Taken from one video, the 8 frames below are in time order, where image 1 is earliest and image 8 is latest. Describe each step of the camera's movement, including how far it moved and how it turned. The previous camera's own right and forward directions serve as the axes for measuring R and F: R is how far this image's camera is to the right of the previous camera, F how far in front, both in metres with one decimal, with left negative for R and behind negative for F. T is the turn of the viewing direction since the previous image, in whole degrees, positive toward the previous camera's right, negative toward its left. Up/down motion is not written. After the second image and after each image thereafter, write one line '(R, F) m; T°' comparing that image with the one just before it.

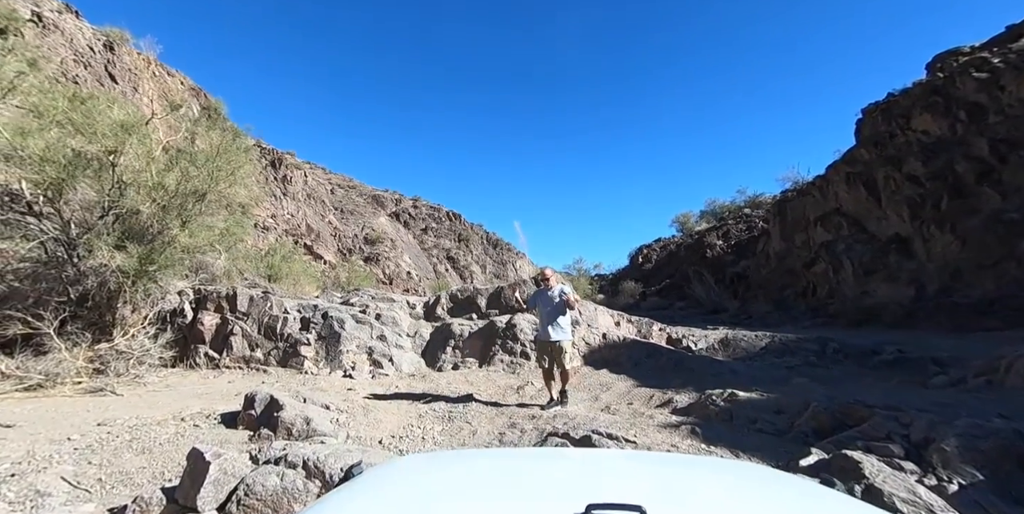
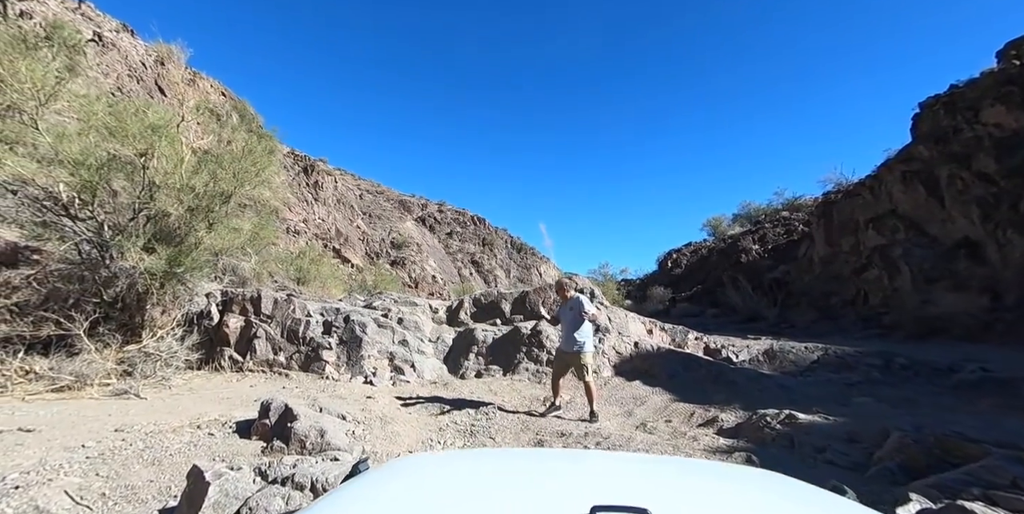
(0.0, +0.3) m; -3°
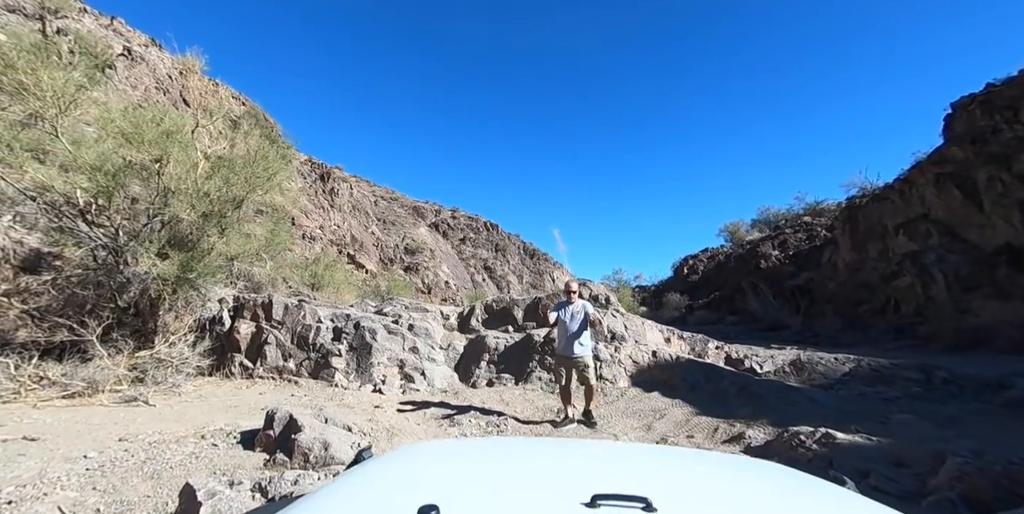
(0.0, +0.2) m; -2°
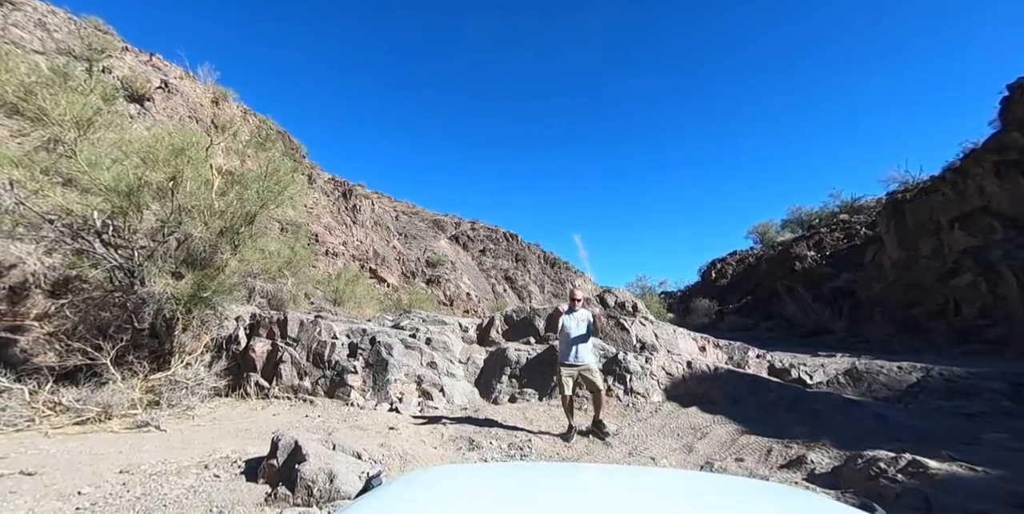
(0.0, +0.4) m; -2°
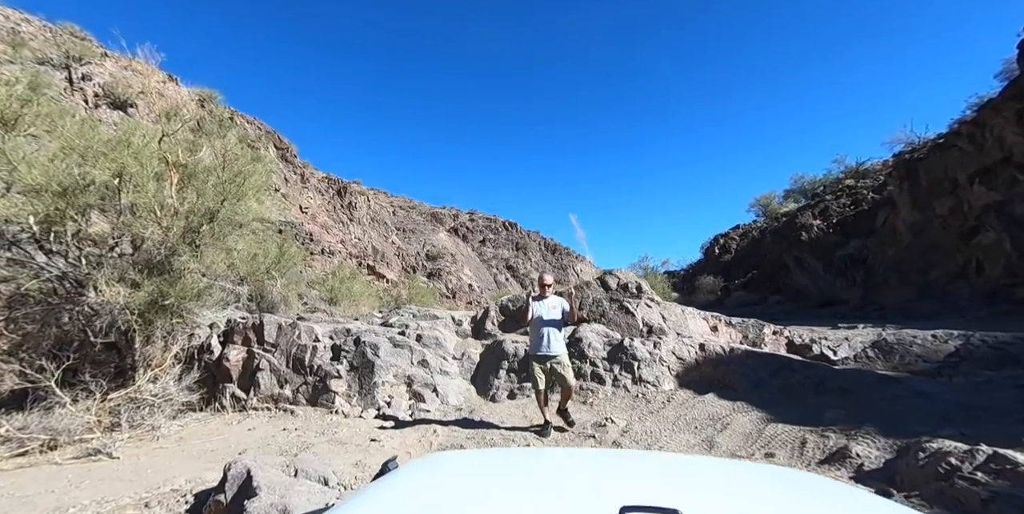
(+0.1, +0.6) m; 0°
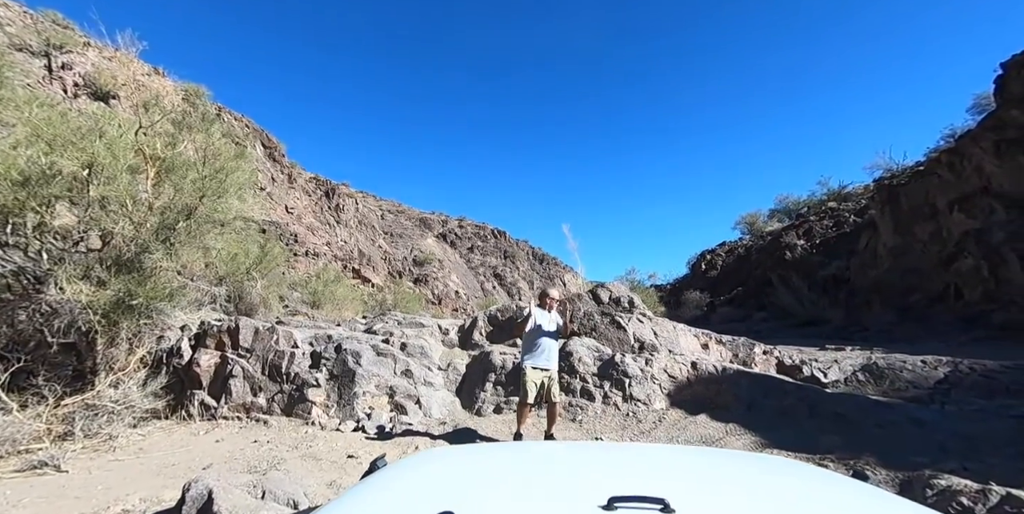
(0.0, +0.2) m; +2°
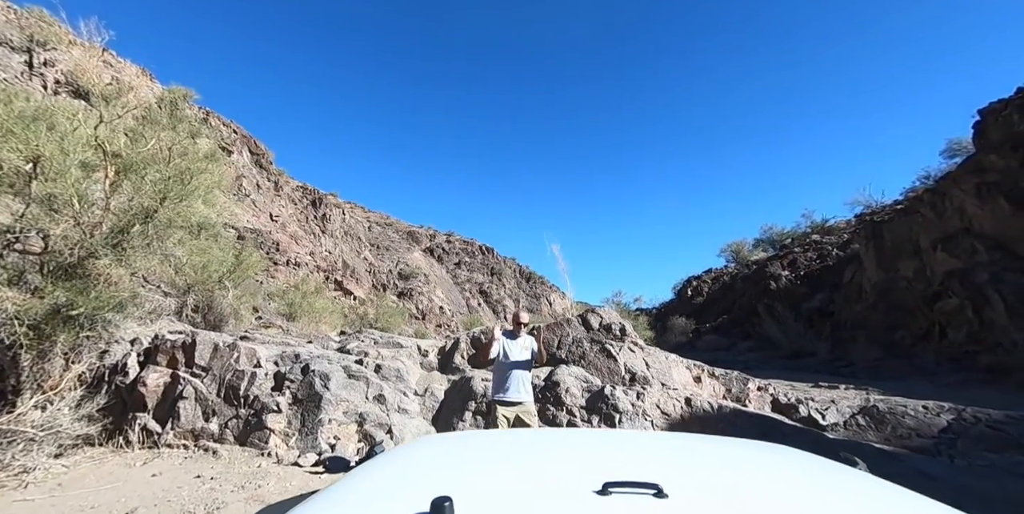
(0.0, +0.4) m; +2°
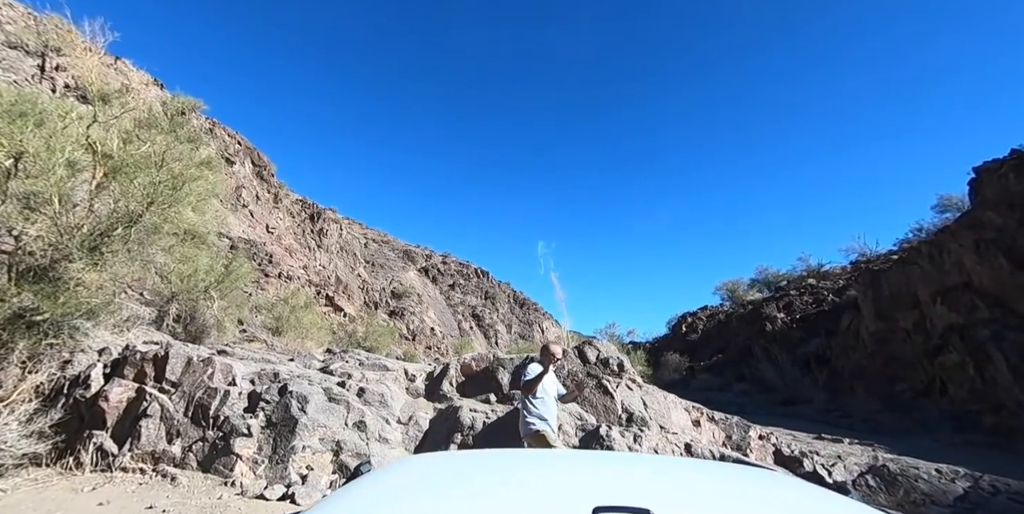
(0.0, +0.3) m; 0°
